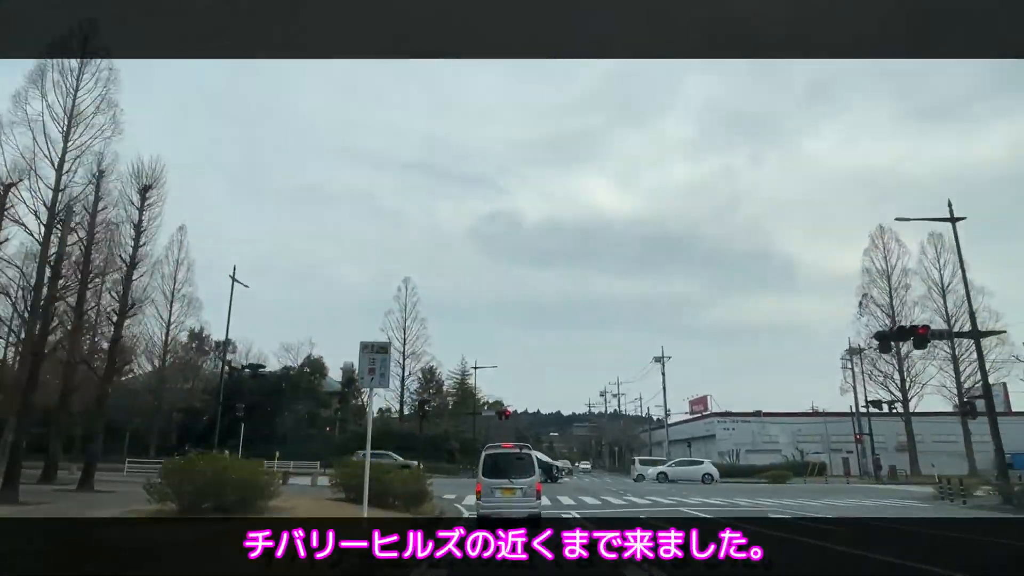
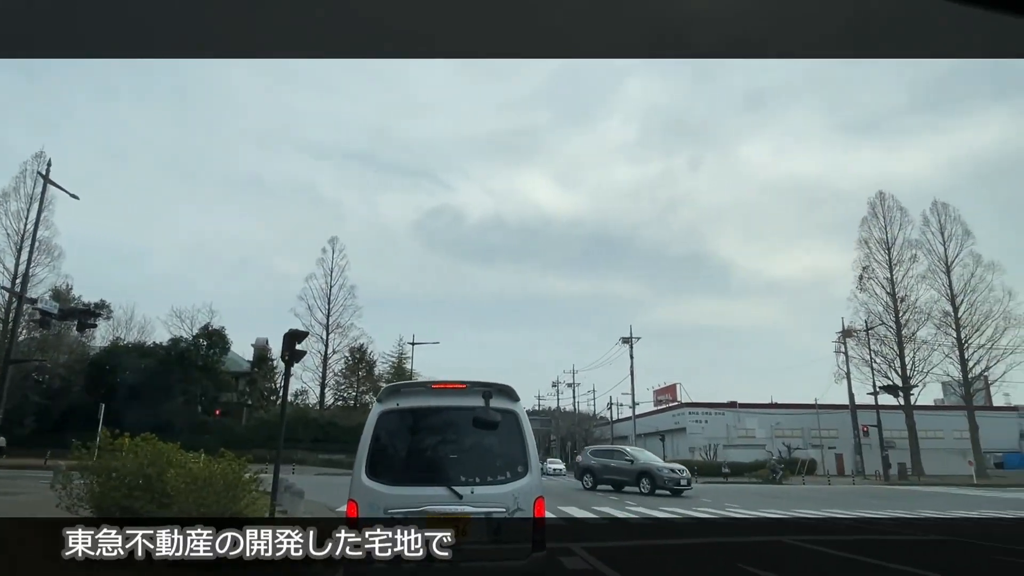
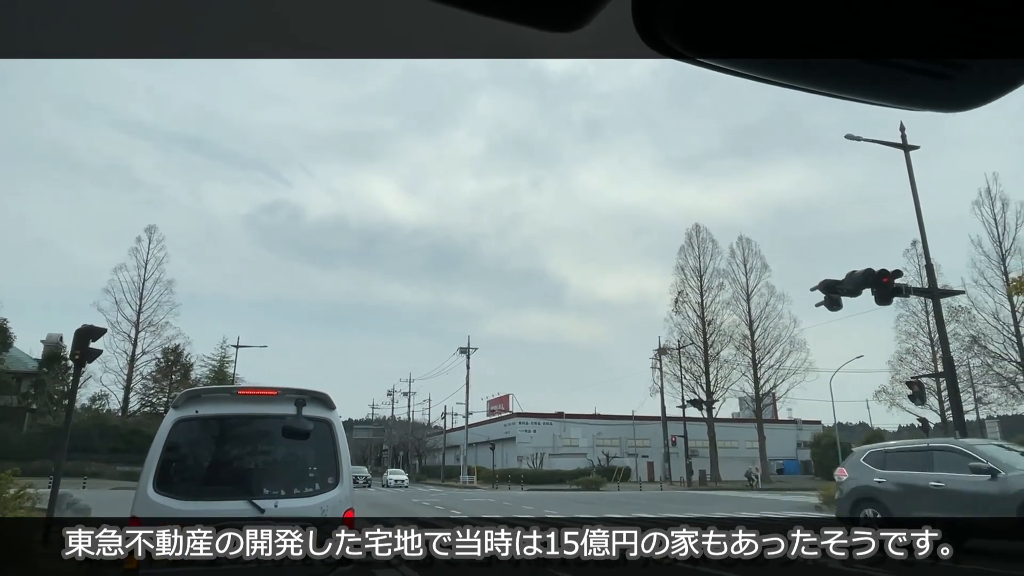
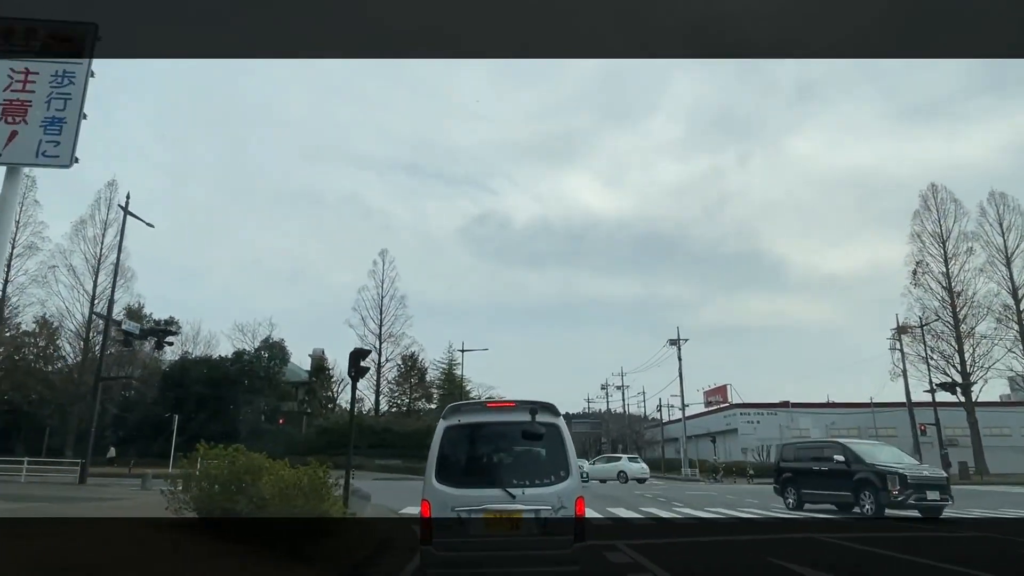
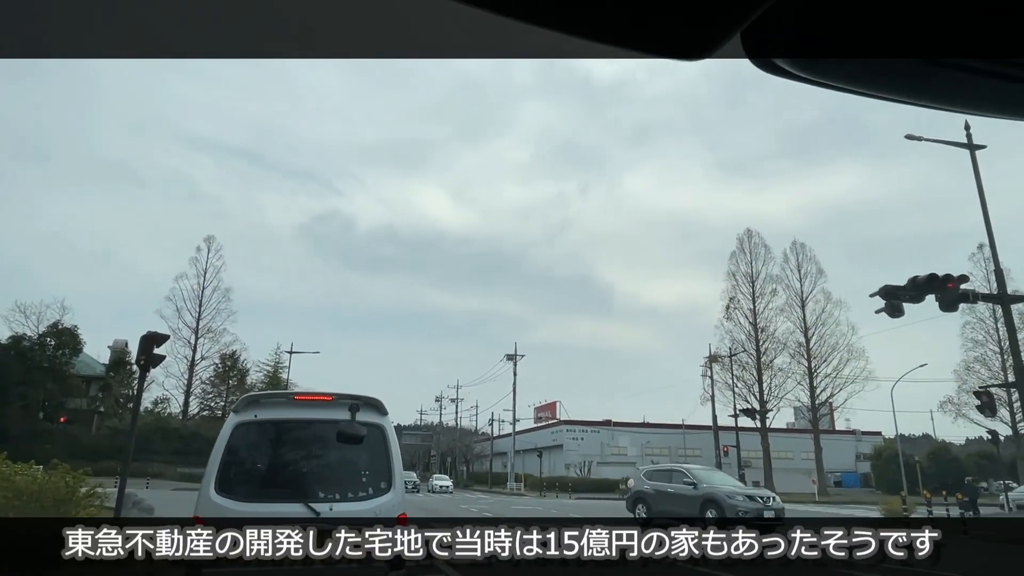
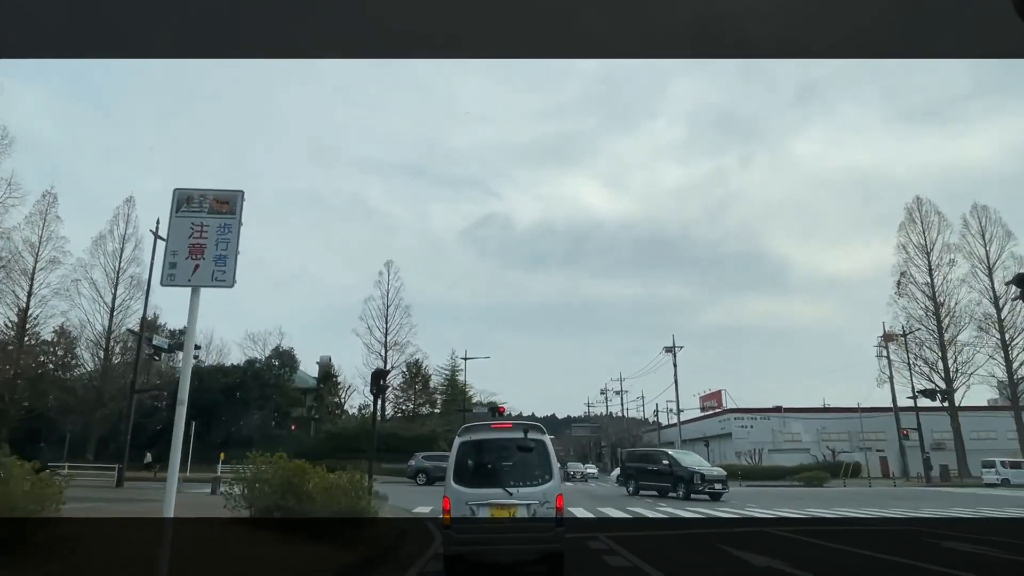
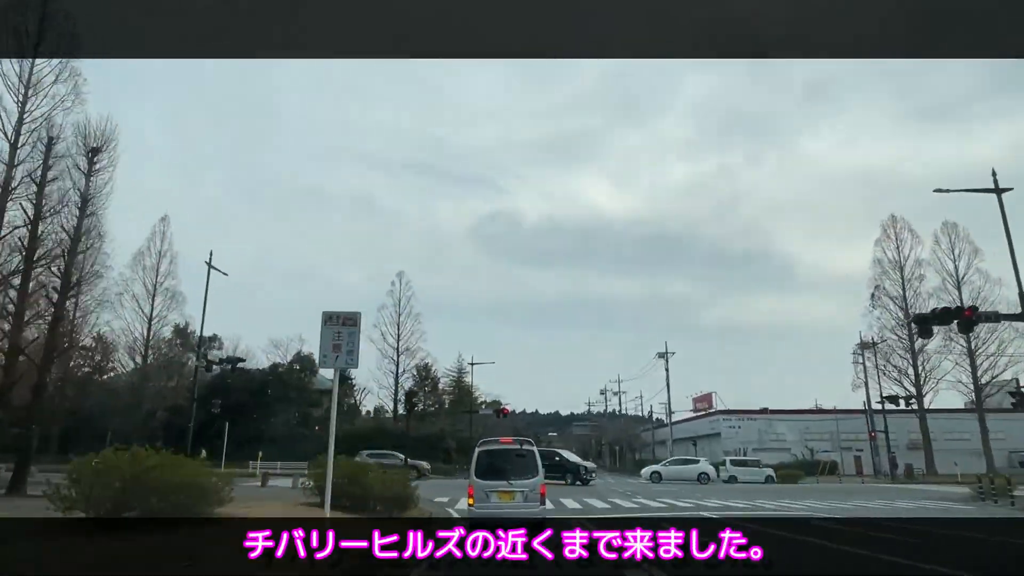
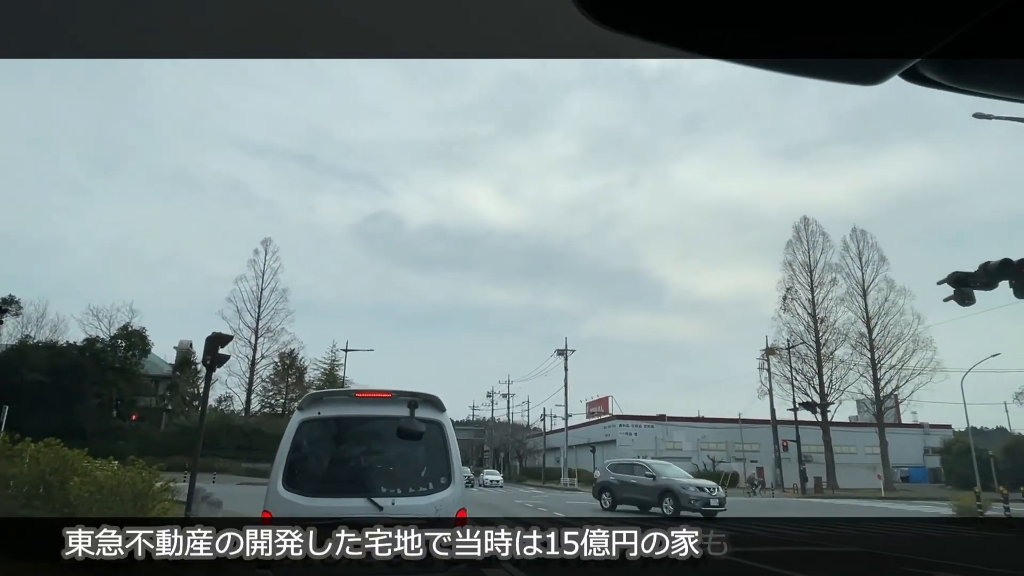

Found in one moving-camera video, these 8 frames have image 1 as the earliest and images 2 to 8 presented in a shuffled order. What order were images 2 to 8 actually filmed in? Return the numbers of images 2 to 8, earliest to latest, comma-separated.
7, 6, 4, 2, 8, 5, 3
